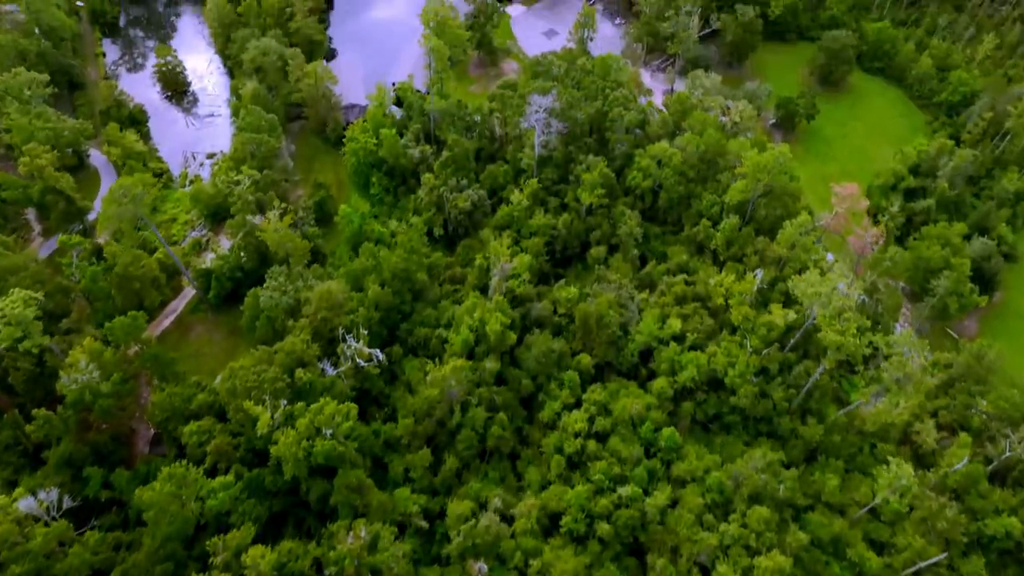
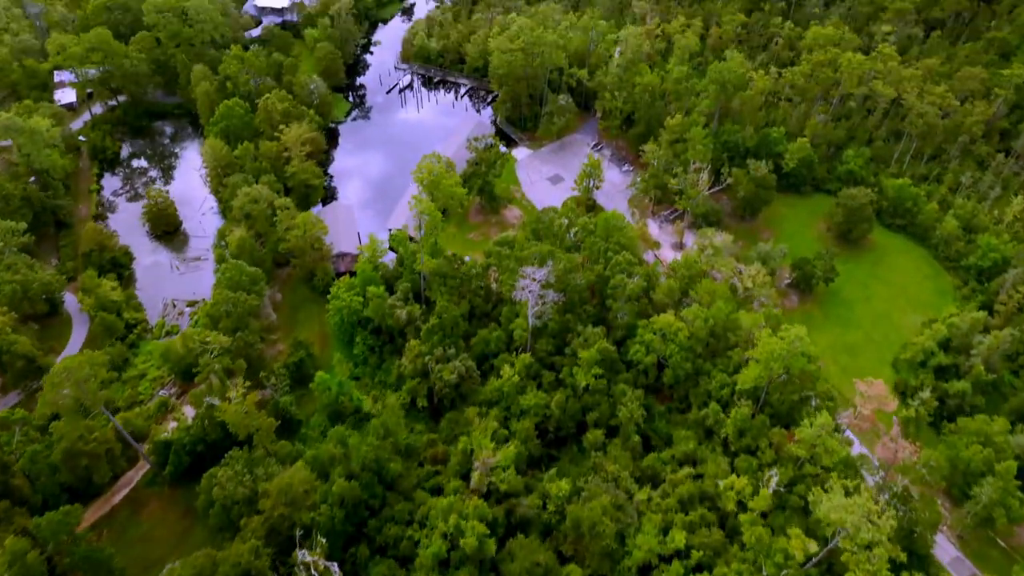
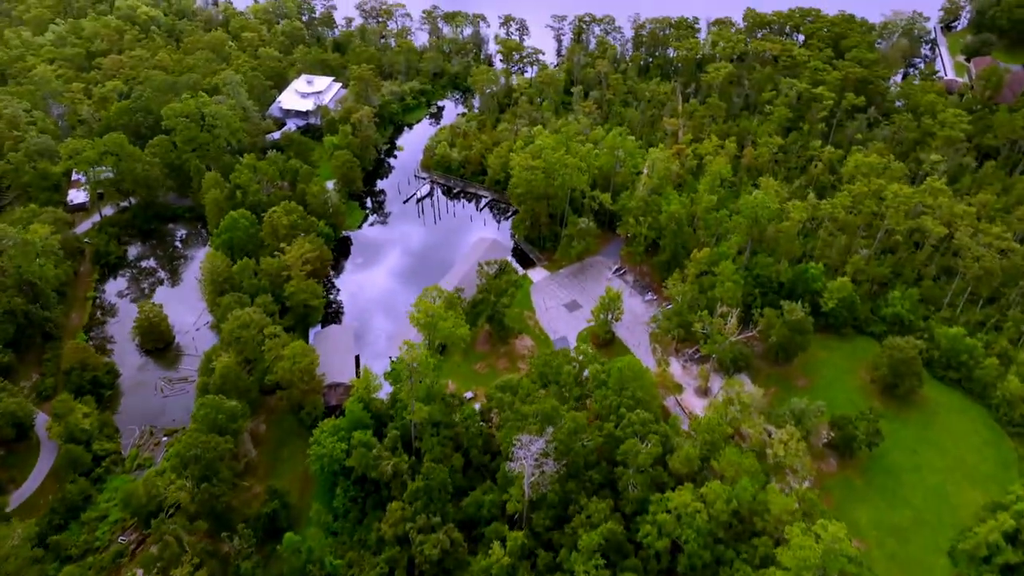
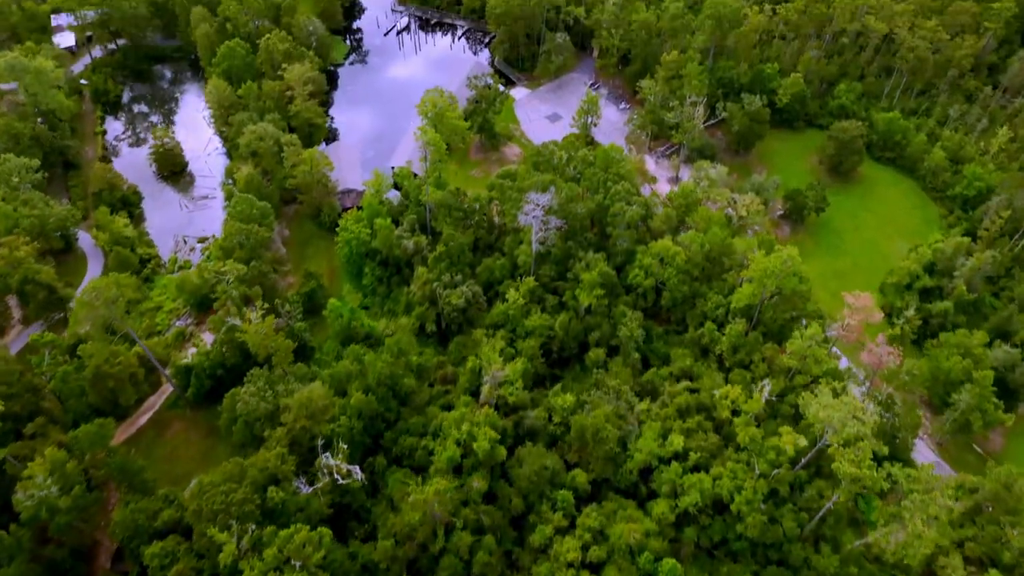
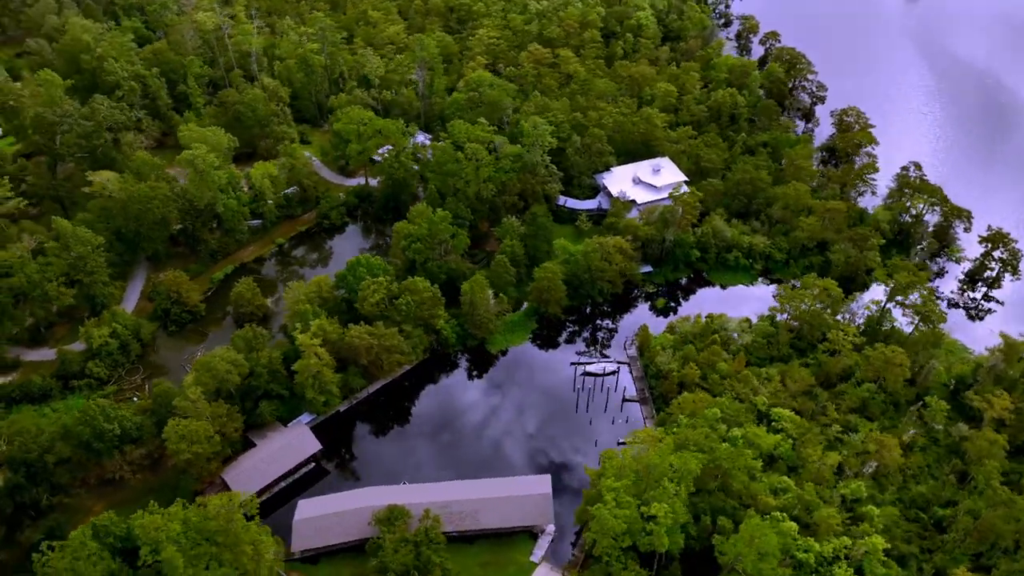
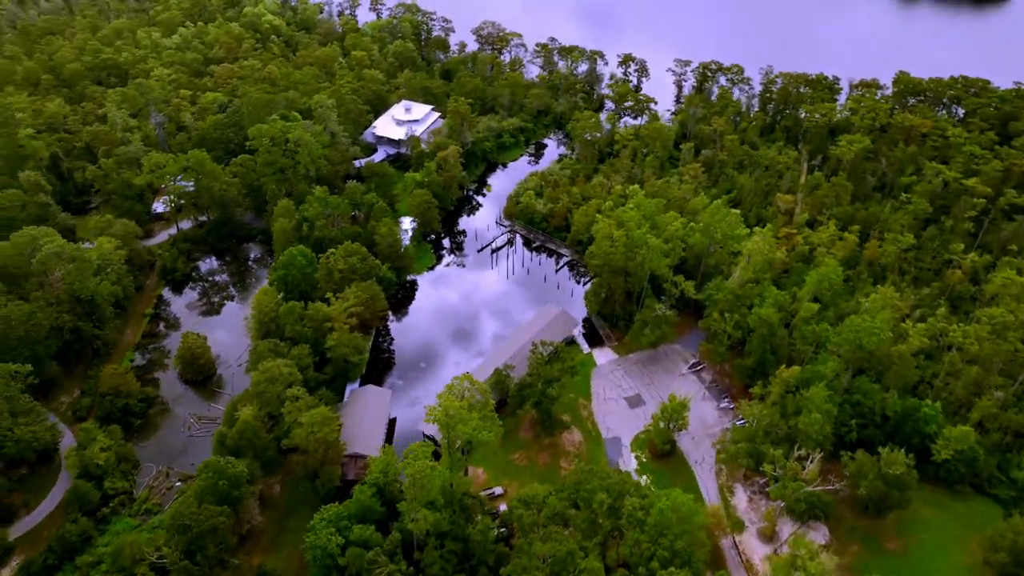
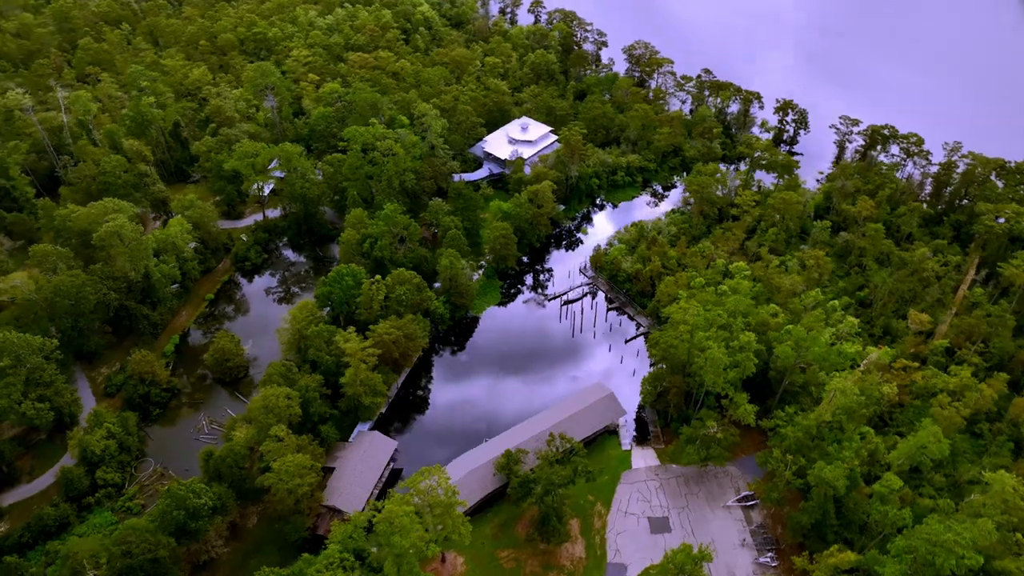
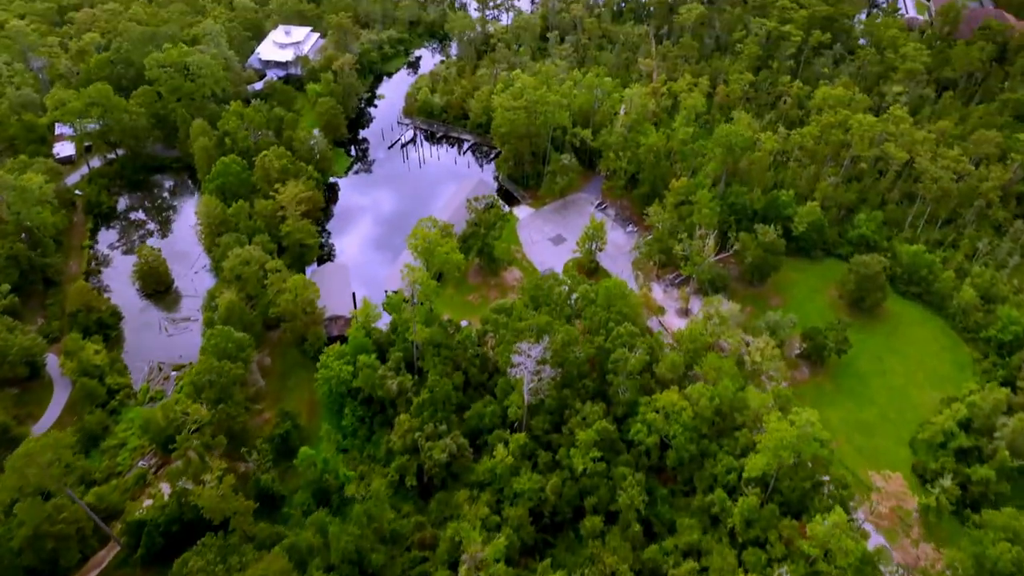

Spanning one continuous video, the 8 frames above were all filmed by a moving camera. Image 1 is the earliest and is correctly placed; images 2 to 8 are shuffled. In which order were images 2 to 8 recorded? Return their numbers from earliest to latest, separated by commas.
4, 2, 8, 3, 6, 7, 5
